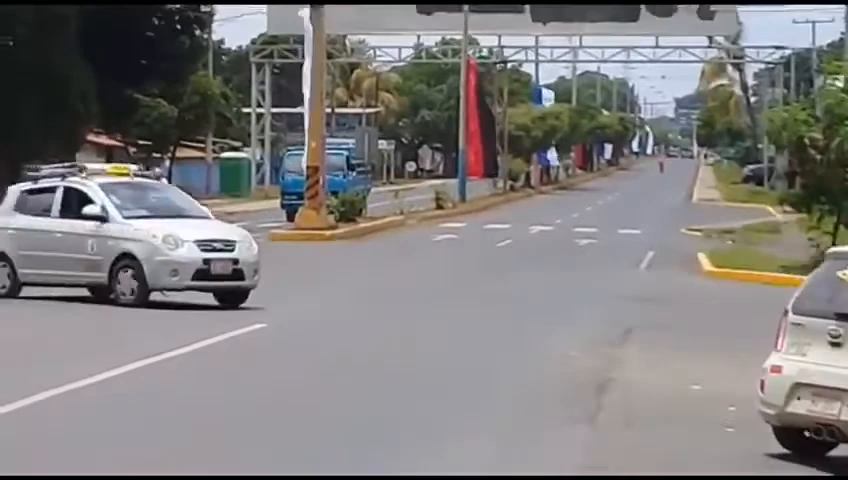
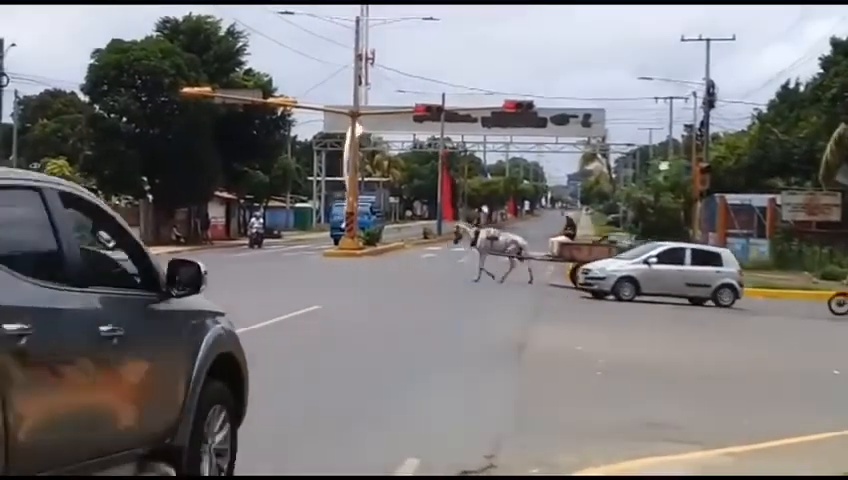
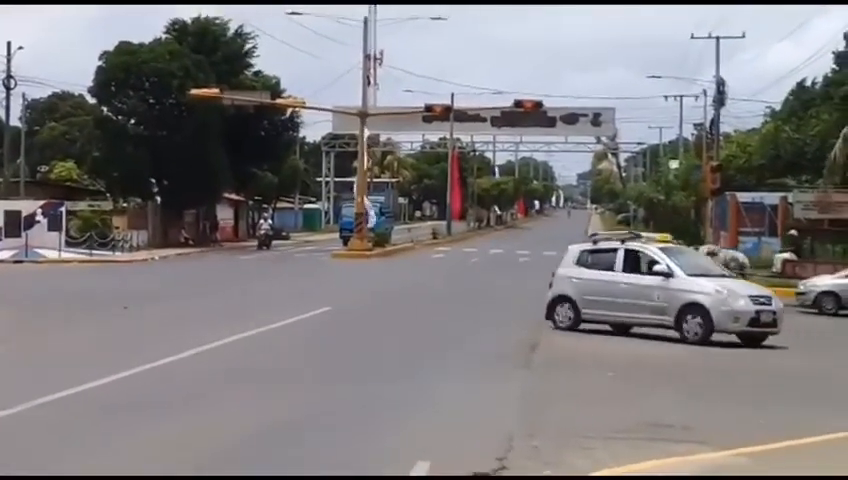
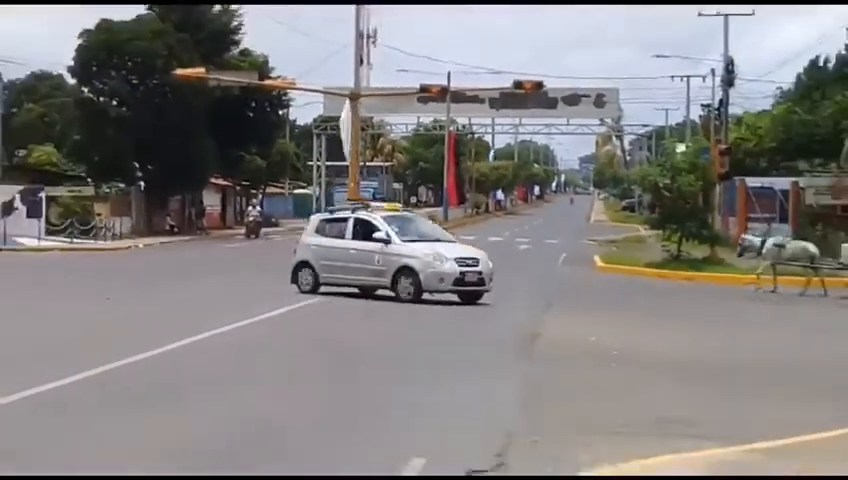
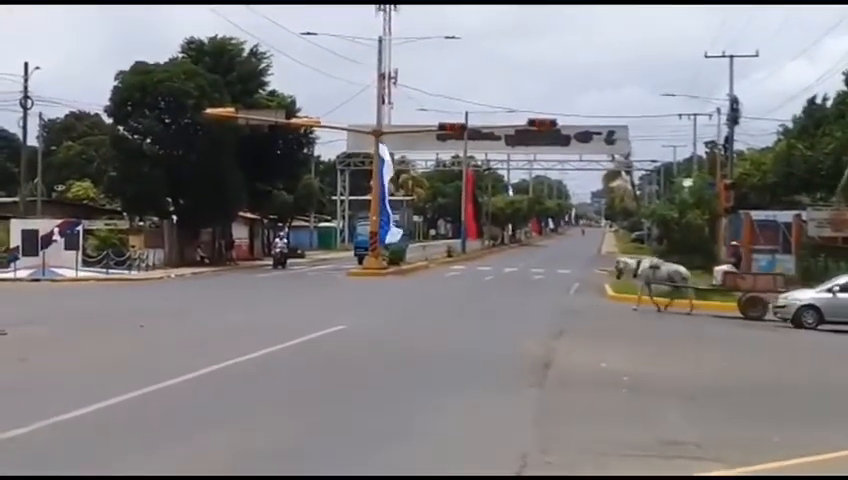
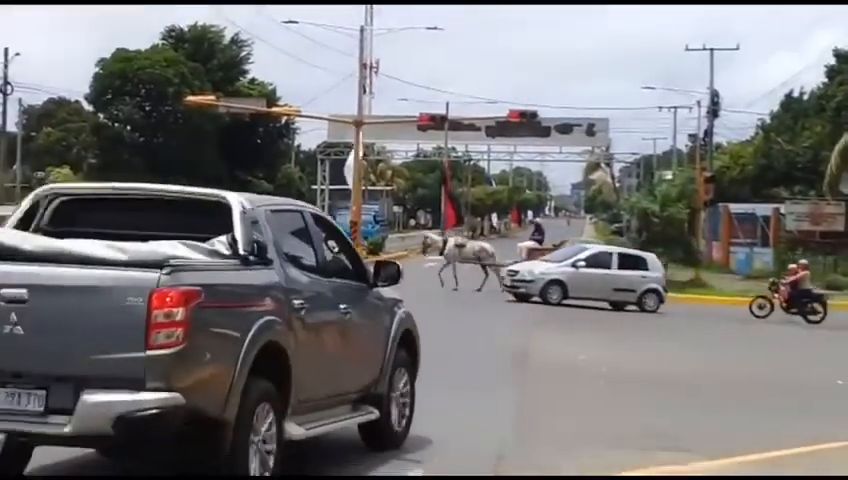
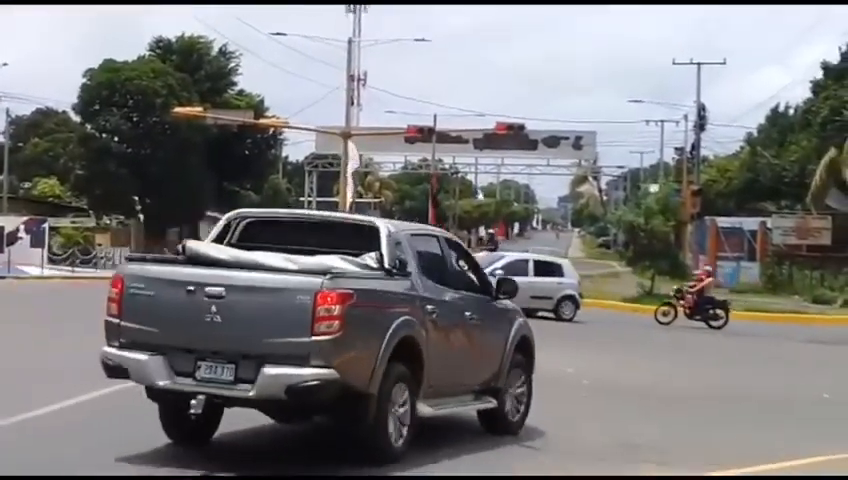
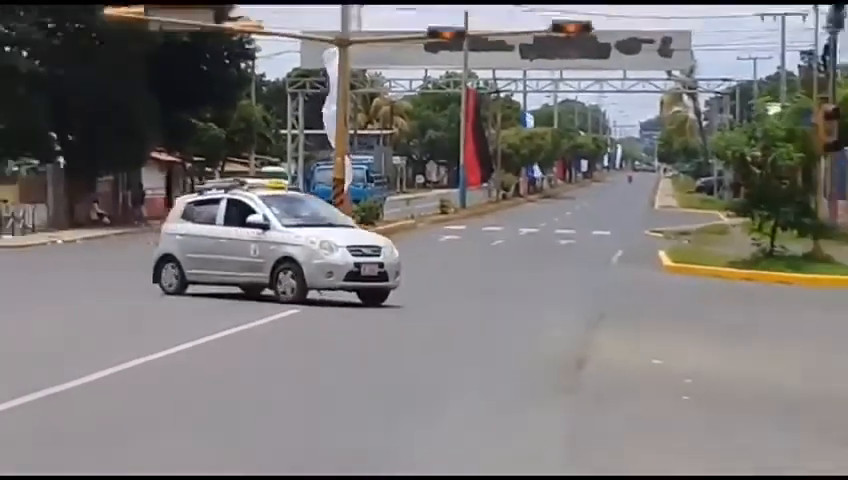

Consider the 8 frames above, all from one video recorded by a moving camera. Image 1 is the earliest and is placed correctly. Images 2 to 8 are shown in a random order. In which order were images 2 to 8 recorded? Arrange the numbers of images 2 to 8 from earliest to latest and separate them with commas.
8, 4, 3, 5, 2, 6, 7
